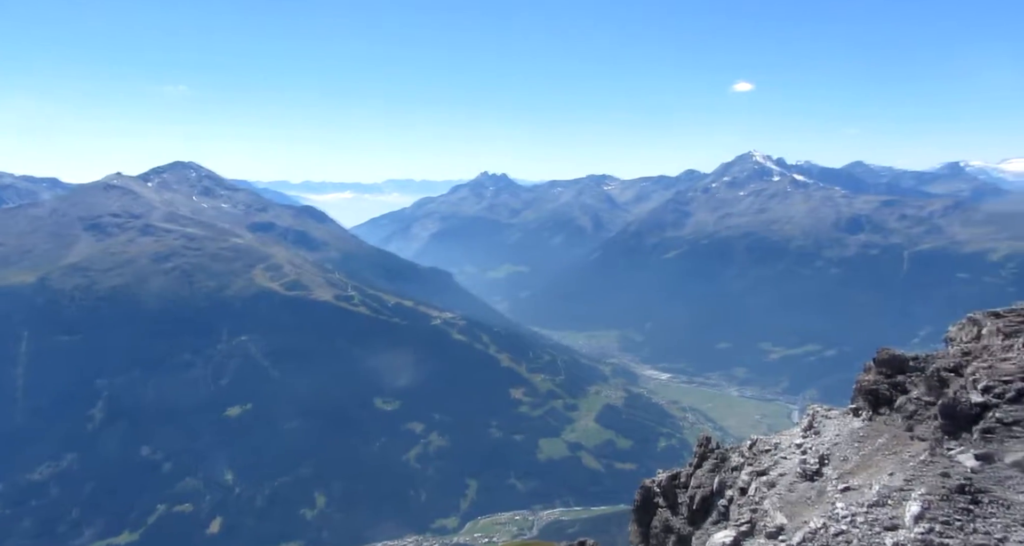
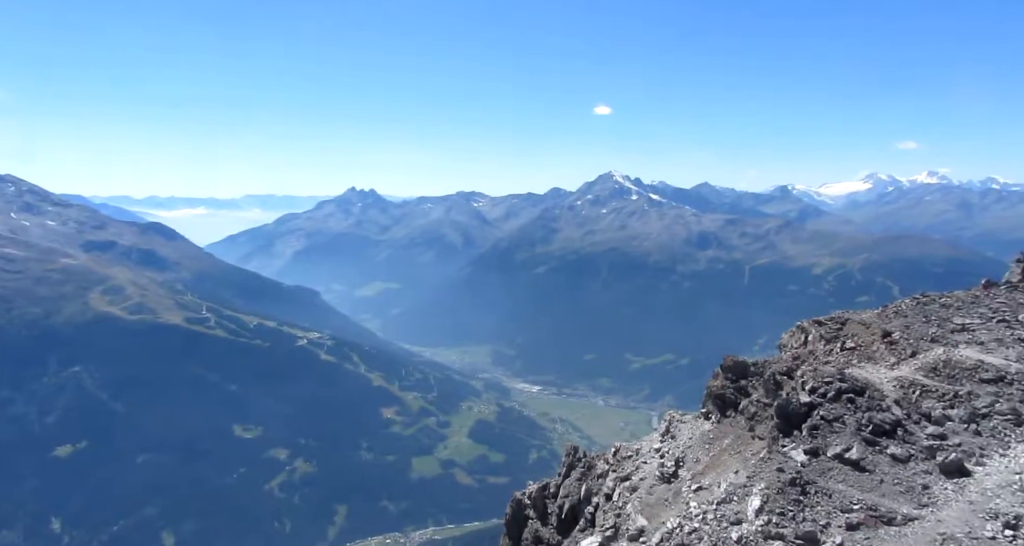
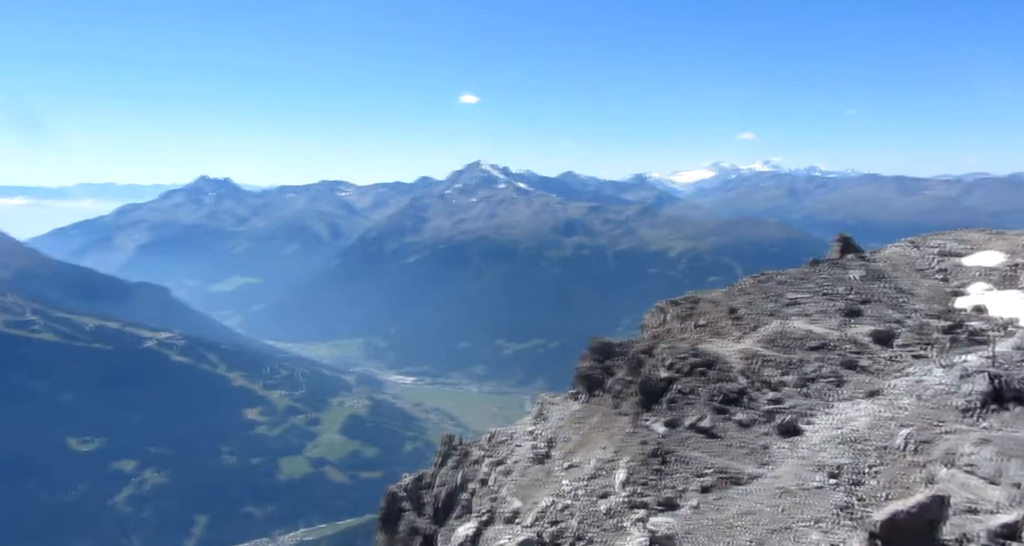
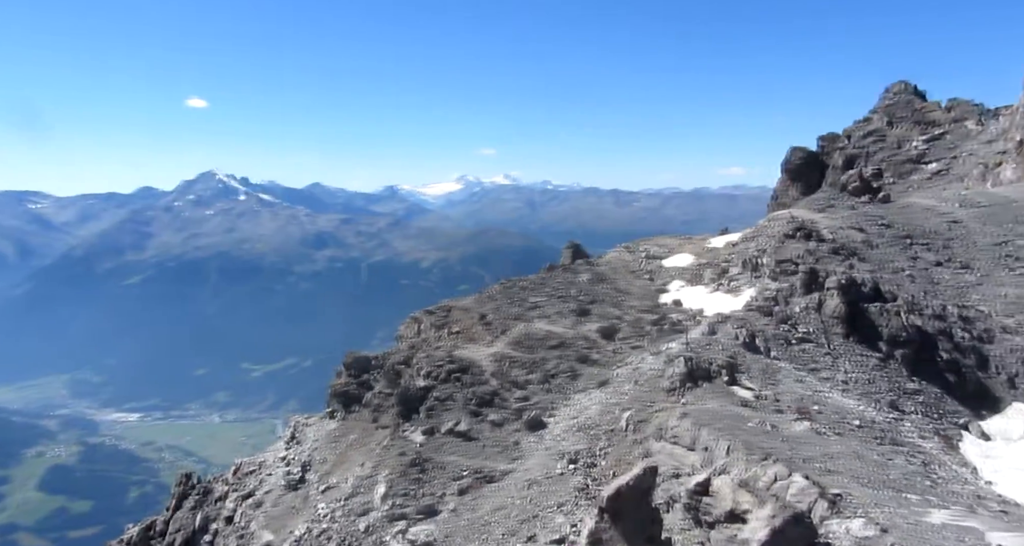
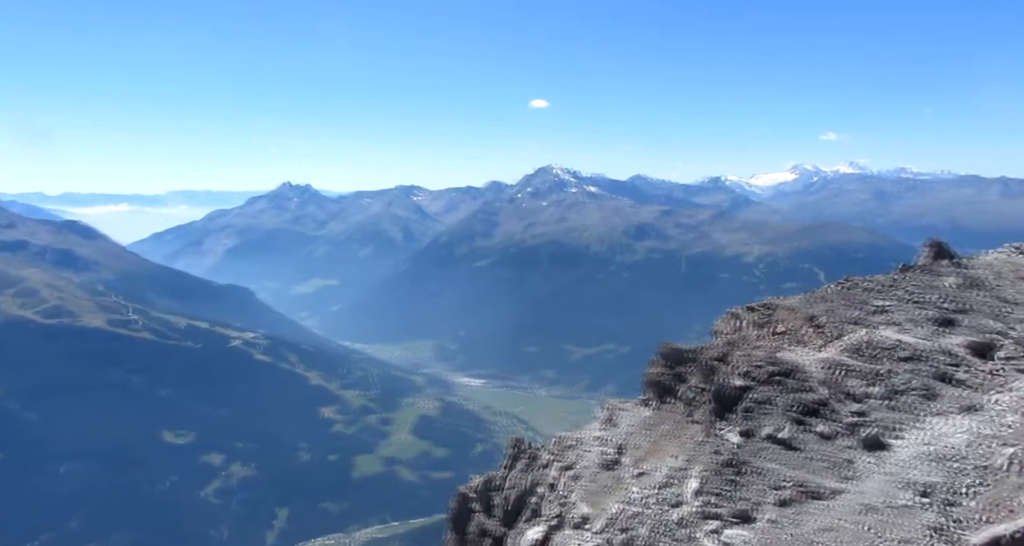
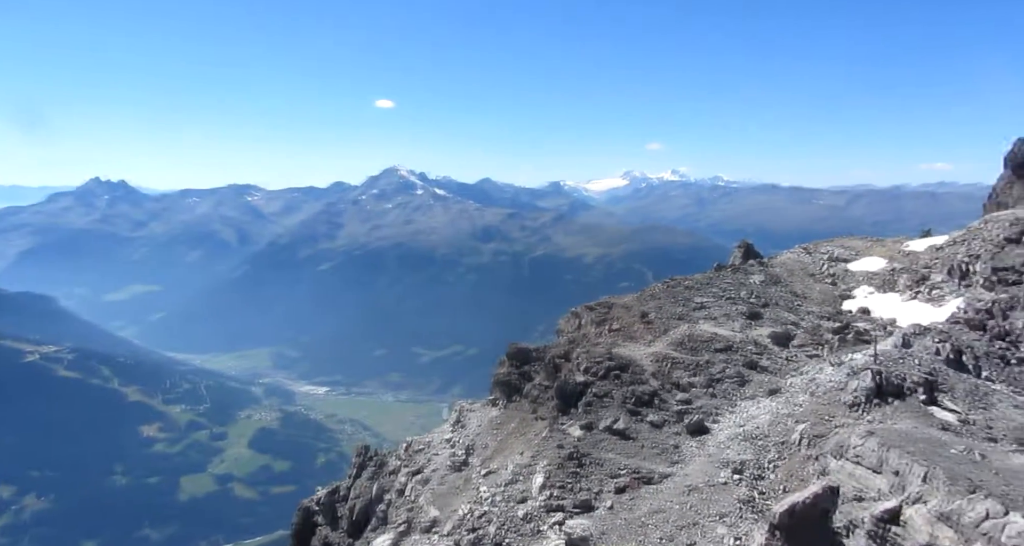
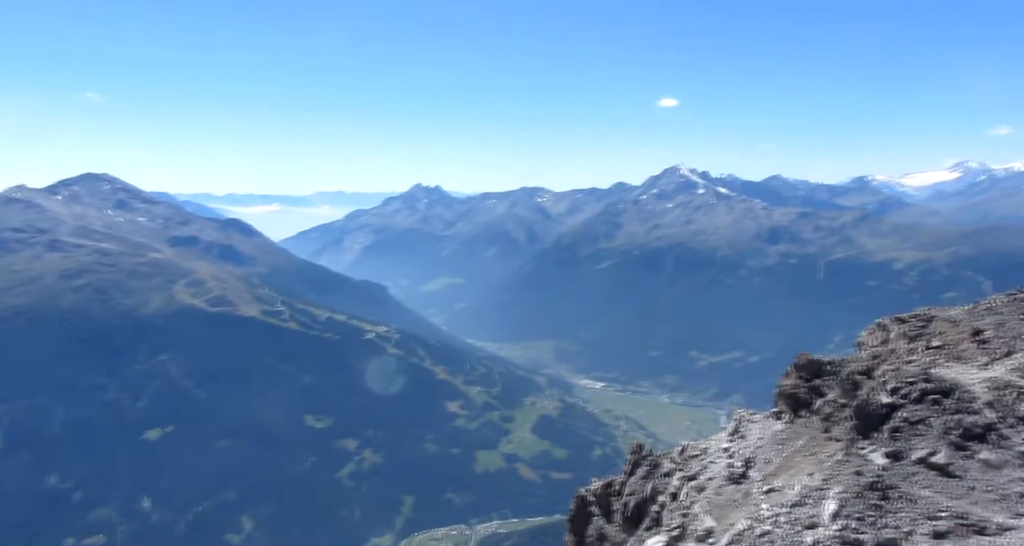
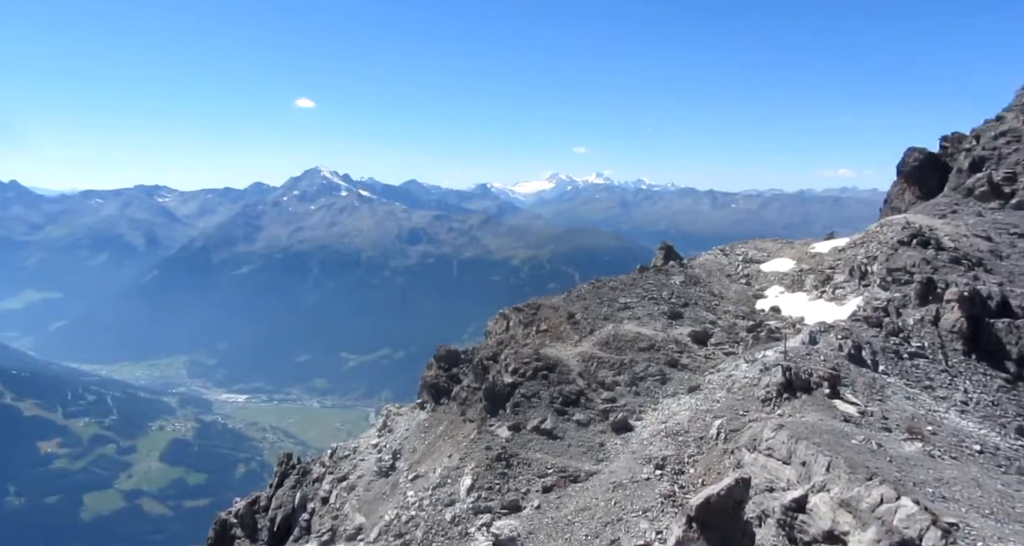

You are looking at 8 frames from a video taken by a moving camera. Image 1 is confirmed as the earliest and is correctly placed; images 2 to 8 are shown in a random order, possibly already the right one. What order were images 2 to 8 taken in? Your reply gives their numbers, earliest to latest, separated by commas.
7, 2, 5, 3, 6, 8, 4
